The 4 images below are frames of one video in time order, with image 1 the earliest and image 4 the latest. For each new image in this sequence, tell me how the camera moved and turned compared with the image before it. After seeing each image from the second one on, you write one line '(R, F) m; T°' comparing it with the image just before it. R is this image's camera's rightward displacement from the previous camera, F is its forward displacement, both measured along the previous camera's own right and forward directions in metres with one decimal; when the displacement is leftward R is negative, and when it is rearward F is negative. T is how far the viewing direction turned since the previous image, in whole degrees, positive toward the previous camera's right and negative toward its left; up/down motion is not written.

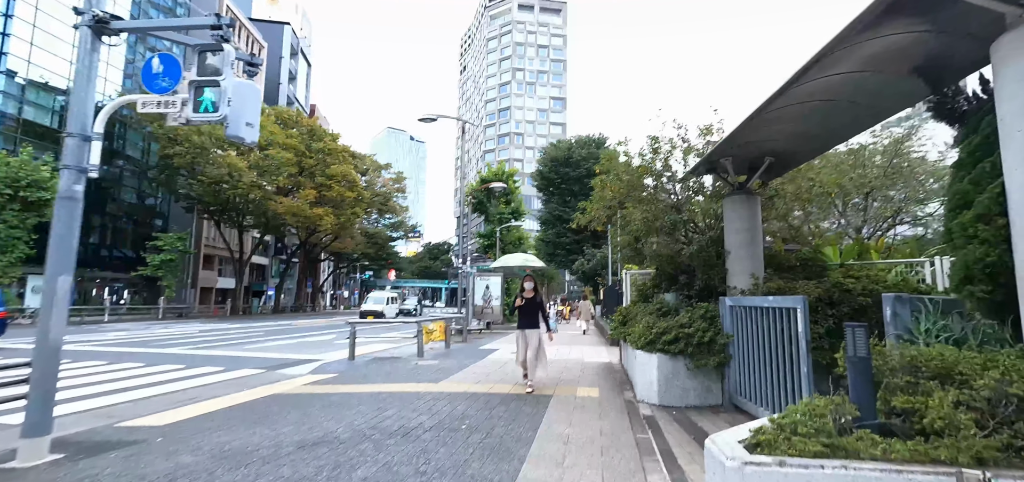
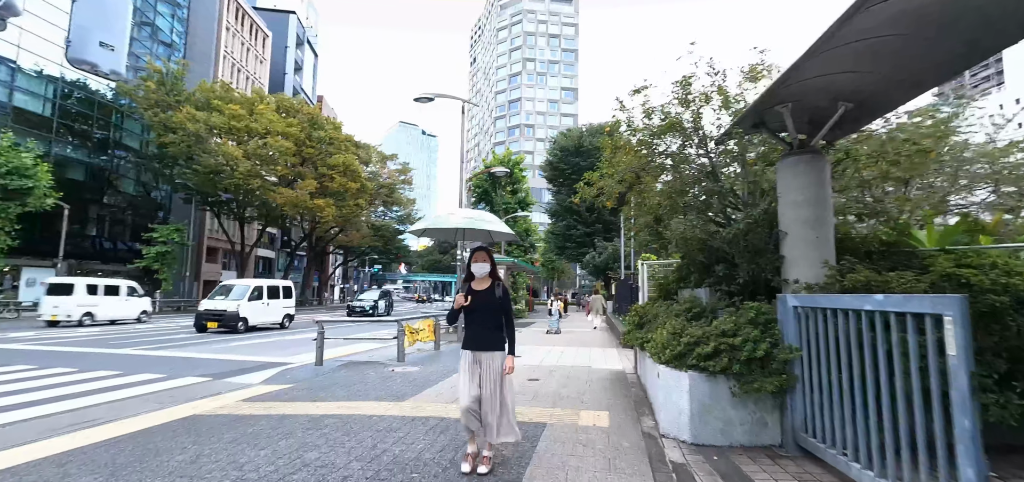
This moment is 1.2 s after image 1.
(+0.4, +1.8) m; -1°
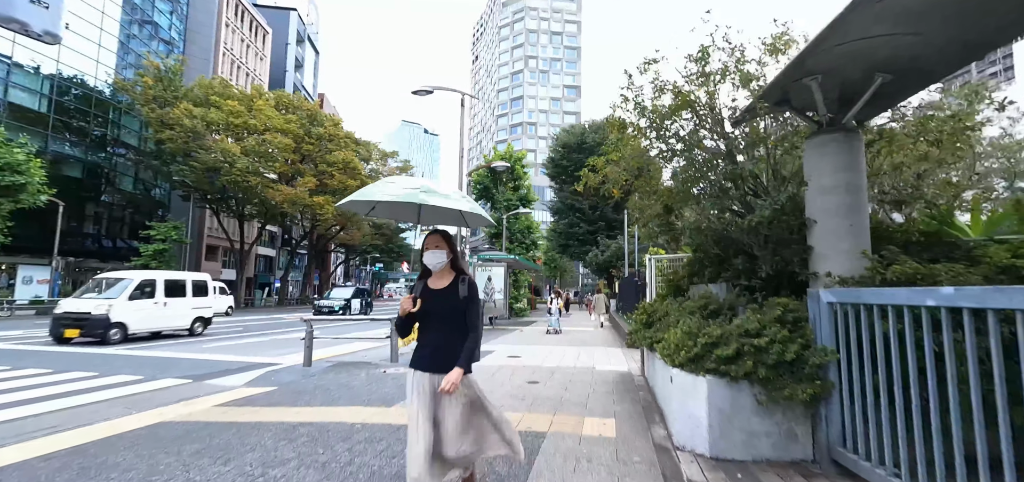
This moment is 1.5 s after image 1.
(+0.1, +0.5) m; 0°
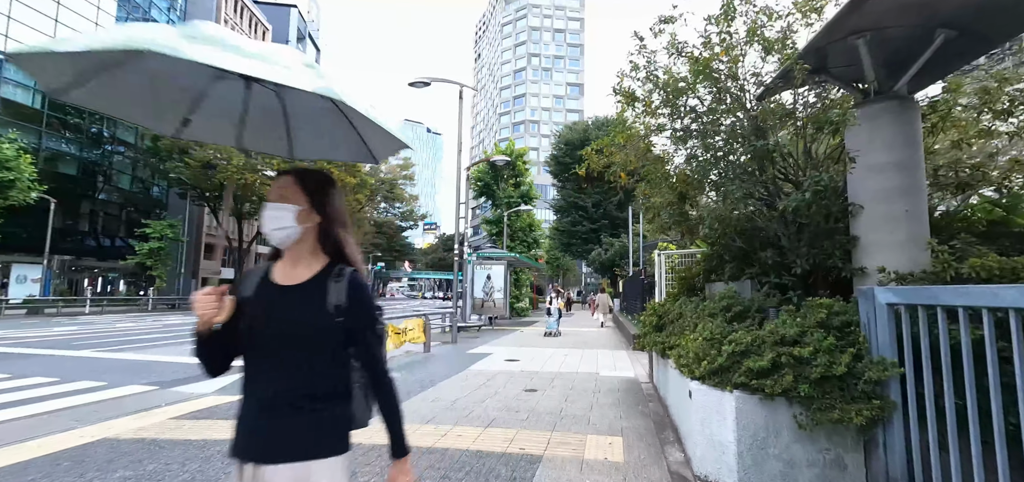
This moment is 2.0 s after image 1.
(+0.1, +0.7) m; 0°
